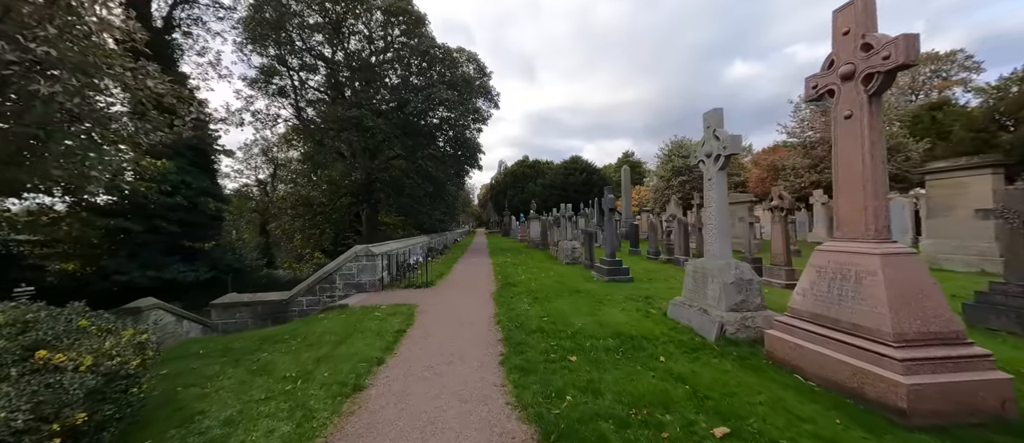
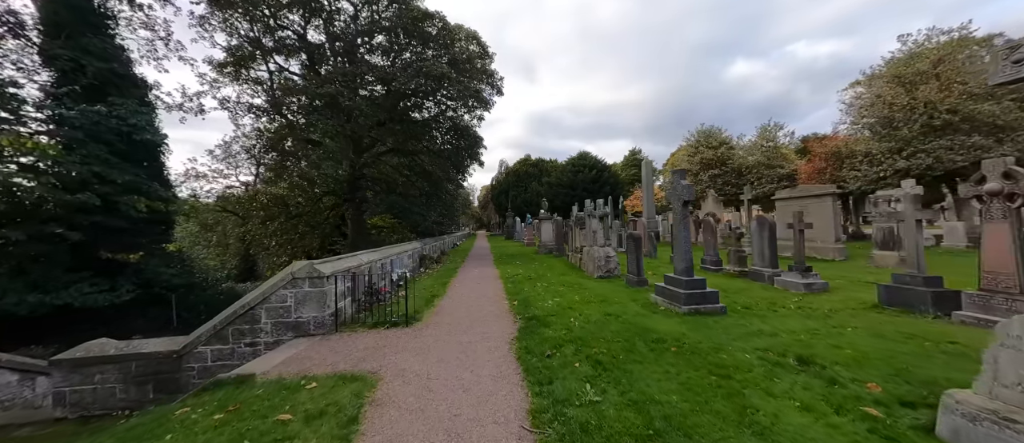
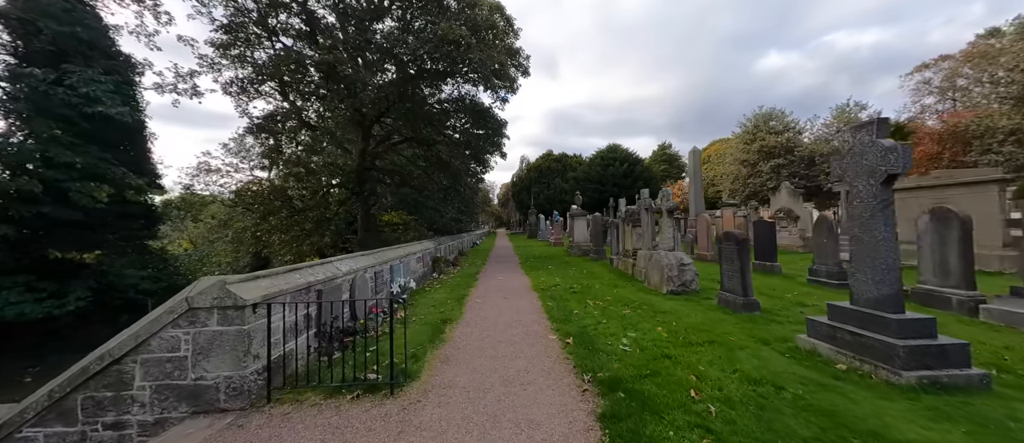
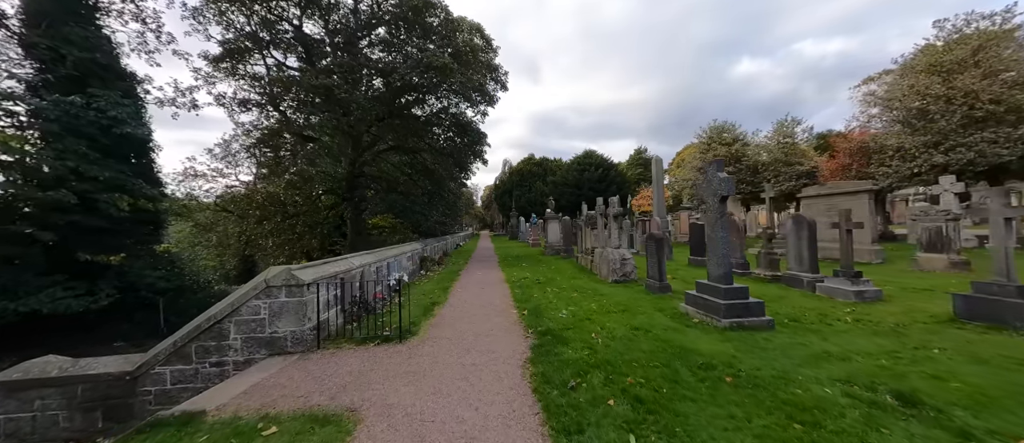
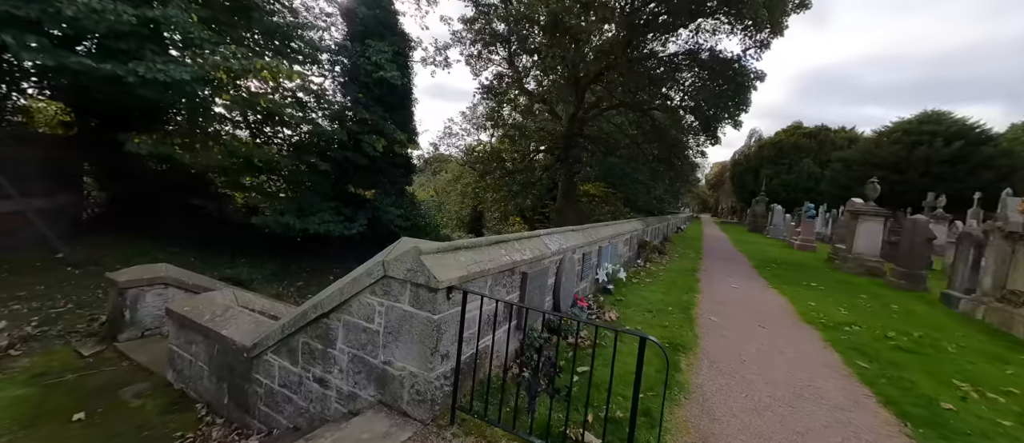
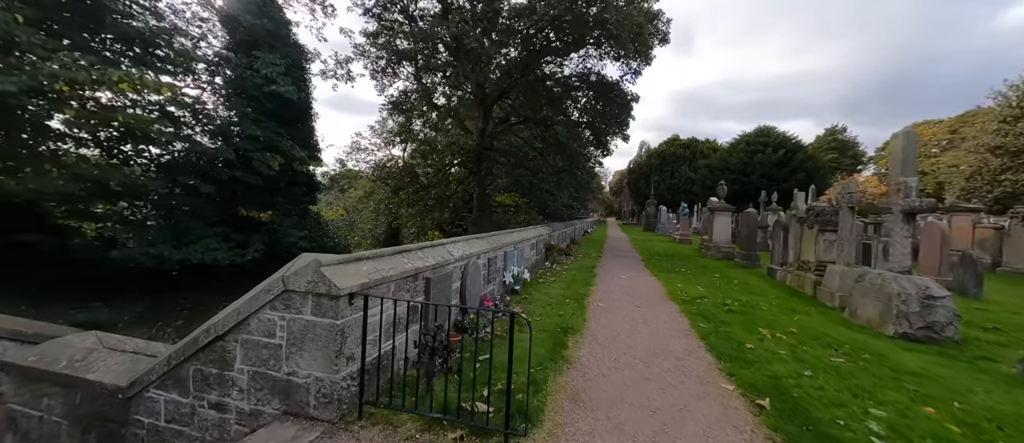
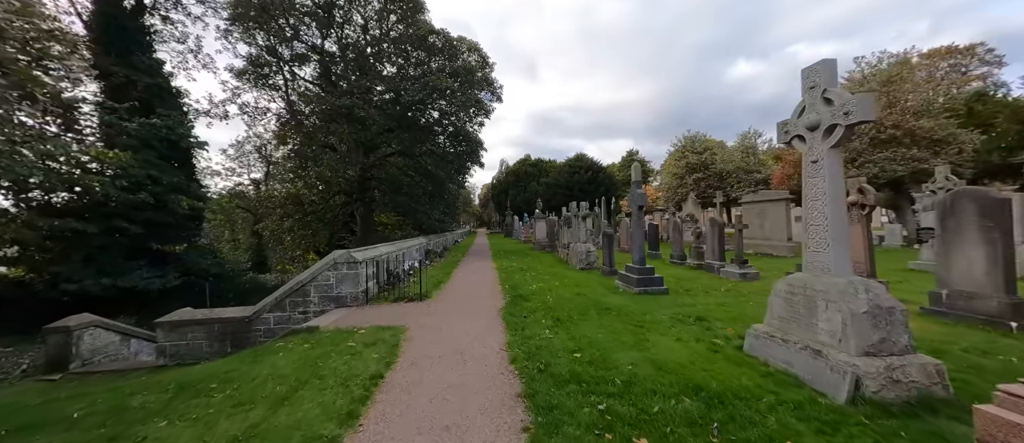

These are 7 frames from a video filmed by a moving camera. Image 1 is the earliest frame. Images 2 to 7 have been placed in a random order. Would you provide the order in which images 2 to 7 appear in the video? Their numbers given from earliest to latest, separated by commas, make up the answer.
7, 2, 4, 3, 6, 5
